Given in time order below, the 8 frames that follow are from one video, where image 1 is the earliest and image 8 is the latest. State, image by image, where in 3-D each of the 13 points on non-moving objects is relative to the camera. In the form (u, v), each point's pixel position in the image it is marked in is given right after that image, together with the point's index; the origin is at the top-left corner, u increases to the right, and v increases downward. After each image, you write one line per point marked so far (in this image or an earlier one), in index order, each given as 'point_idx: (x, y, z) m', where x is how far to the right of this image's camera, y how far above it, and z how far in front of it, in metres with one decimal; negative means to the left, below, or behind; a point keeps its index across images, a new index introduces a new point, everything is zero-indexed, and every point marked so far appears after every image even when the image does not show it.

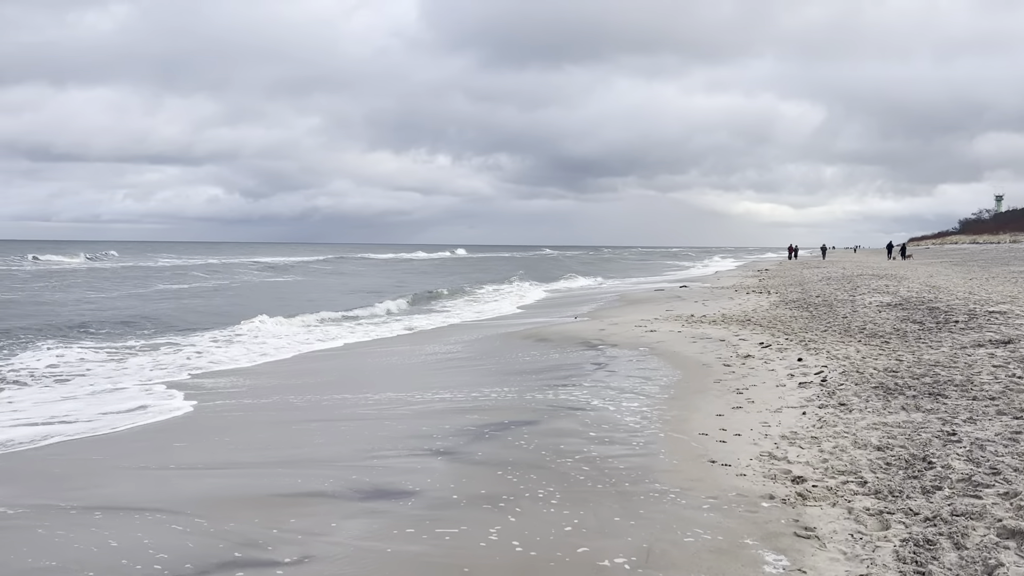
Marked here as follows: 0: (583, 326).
0: (+1.3, -0.7, +14.9) m
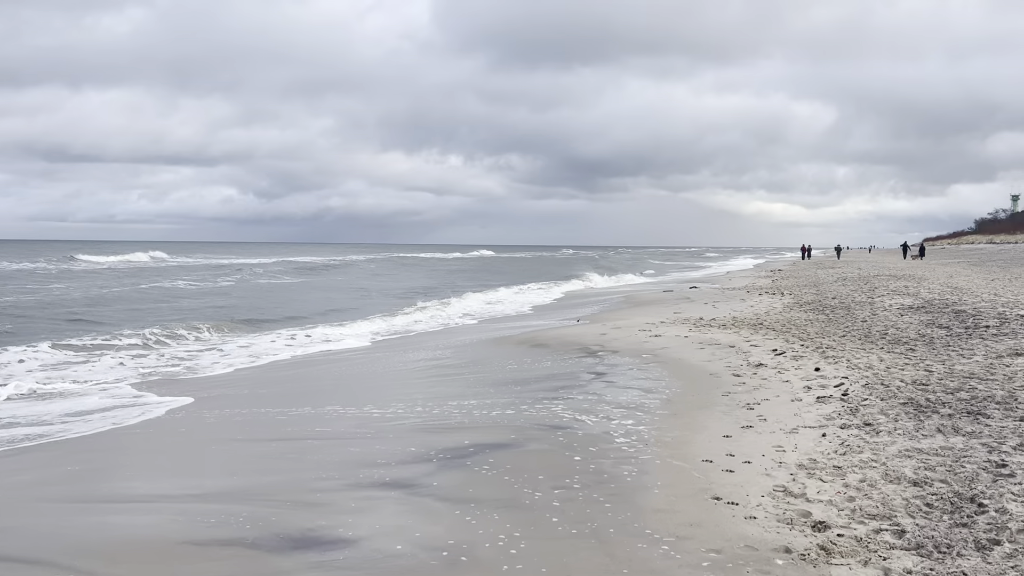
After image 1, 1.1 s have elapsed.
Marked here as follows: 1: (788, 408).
0: (+1.2, -0.7, +14.0) m
1: (+2.5, -1.1, +7.6) m
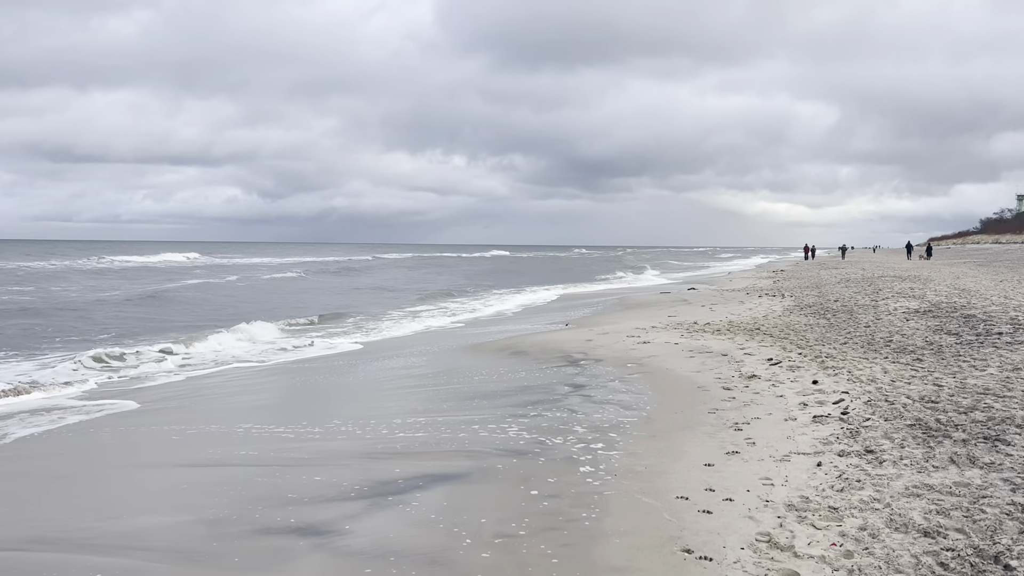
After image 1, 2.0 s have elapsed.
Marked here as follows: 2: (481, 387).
0: (+0.9, -0.8, +13.1) m
1: (+2.2, -1.2, +6.8) m
2: (-0.4, -1.1, +9.4) m
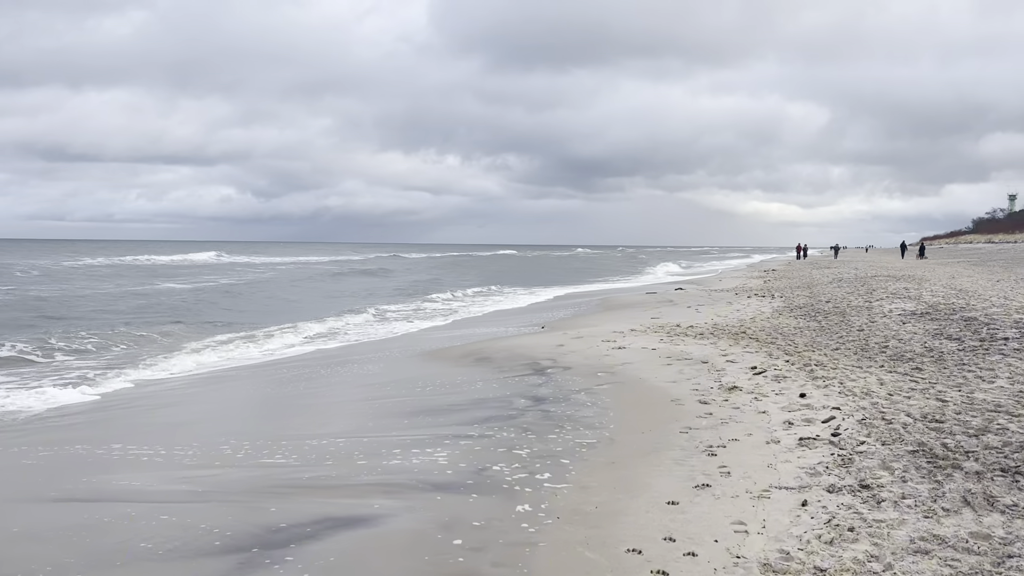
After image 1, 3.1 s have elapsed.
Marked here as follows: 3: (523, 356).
0: (+0.4, -0.8, +12.2) m
1: (+1.7, -1.2, +5.8) m
2: (-0.8, -1.1, +8.4) m
3: (+0.1, -0.9, +11.0) m
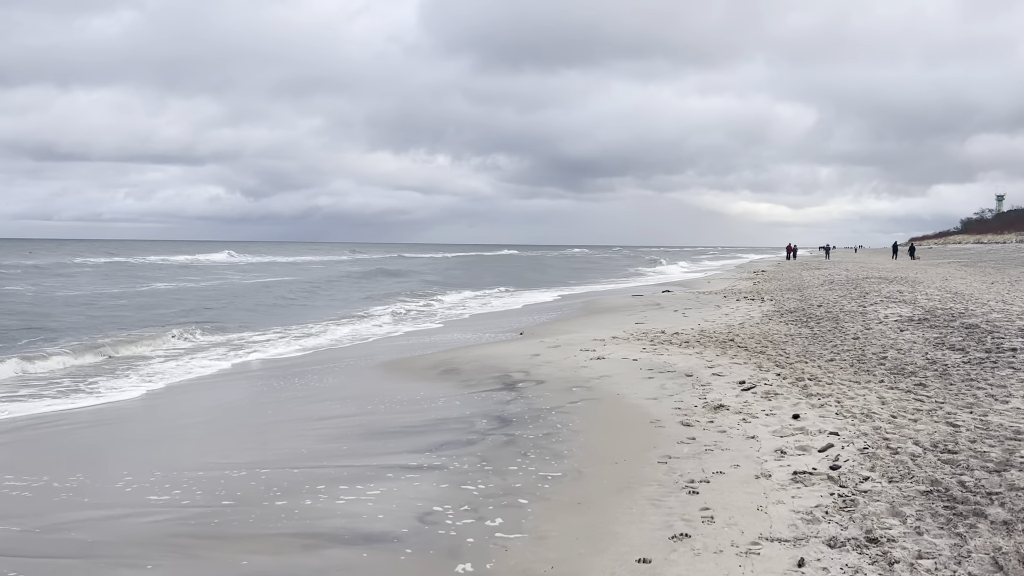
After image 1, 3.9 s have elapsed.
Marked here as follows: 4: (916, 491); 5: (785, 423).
0: (0.0, -0.9, +11.4) m
1: (+1.4, -1.3, +5.0) m
2: (-1.2, -1.2, +7.6) m
3: (-0.2, -1.0, +10.2) m
4: (+2.3, -1.2, +4.7) m
5: (+2.2, -1.1, +6.7) m
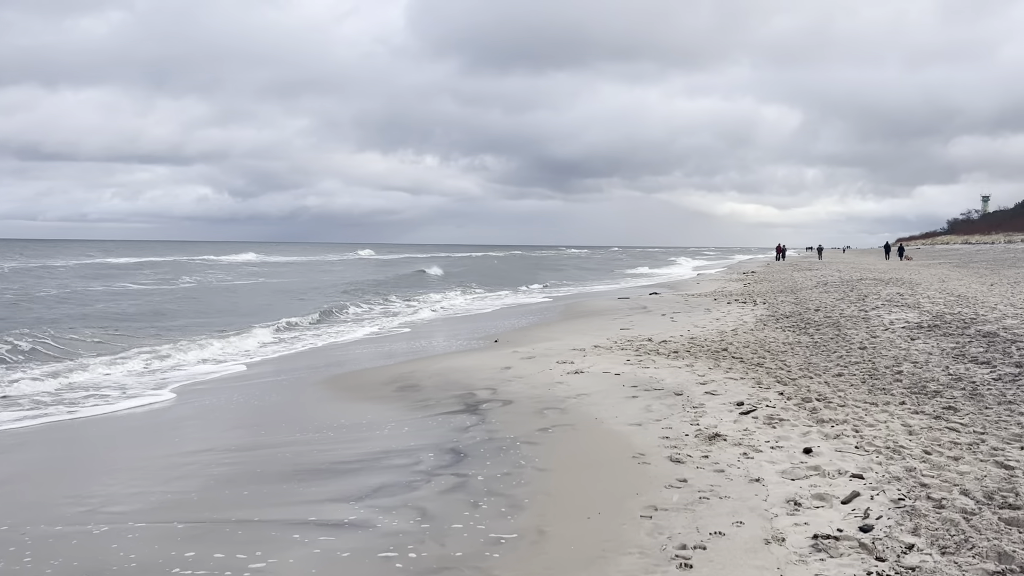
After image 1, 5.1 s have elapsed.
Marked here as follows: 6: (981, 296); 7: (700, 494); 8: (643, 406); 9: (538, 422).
0: (-0.4, -0.9, +10.1) m
1: (+1.1, -1.3, +3.8) m
2: (-1.5, -1.3, +6.4) m
3: (-0.6, -1.0, +9.0) m
4: (+2.0, -1.2, +3.6) m
5: (+1.9, -1.1, +5.5) m
6: (+11.2, -0.2, +19.7) m
7: (+1.1, -1.2, +5.0) m
8: (+1.2, -1.1, +7.6) m
9: (+0.2, -1.2, +7.2) m
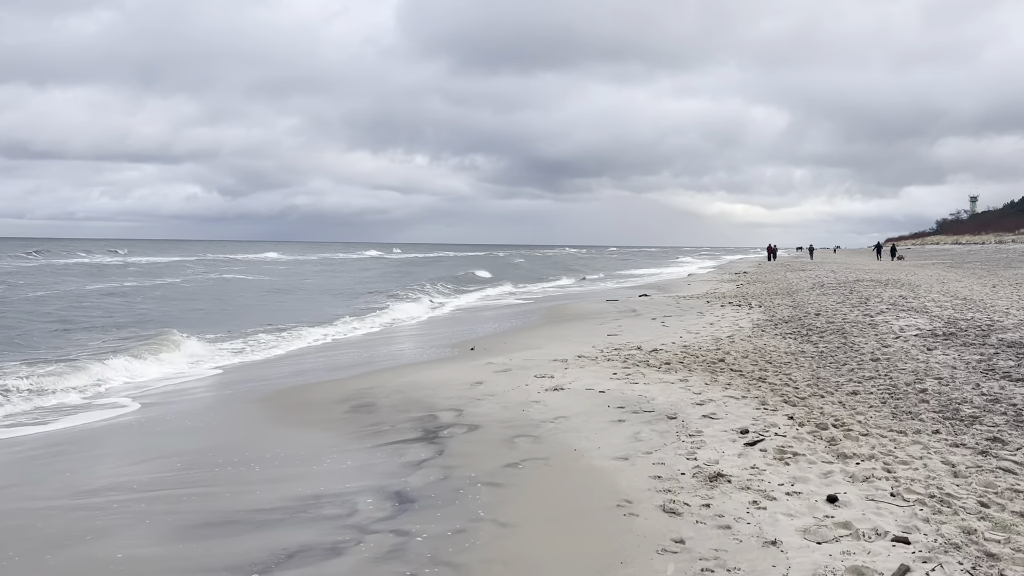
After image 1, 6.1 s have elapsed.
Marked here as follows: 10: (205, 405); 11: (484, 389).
0: (-0.7, -1.0, +9.0) m
1: (+0.9, -1.4, +2.7) m
2: (-1.8, -1.3, +5.2) m
3: (-0.9, -1.1, +7.9) m
4: (+1.8, -1.3, +2.5) m
5: (+1.6, -1.2, +4.4) m
6: (+10.8, -0.2, +18.8) m
7: (+0.9, -1.3, +3.9) m
8: (+0.9, -1.1, +6.4) m
9: (0.0, -1.2, +6.1) m
10: (-3.3, -1.3, +8.9) m
11: (-0.3, -1.0, +8.4) m
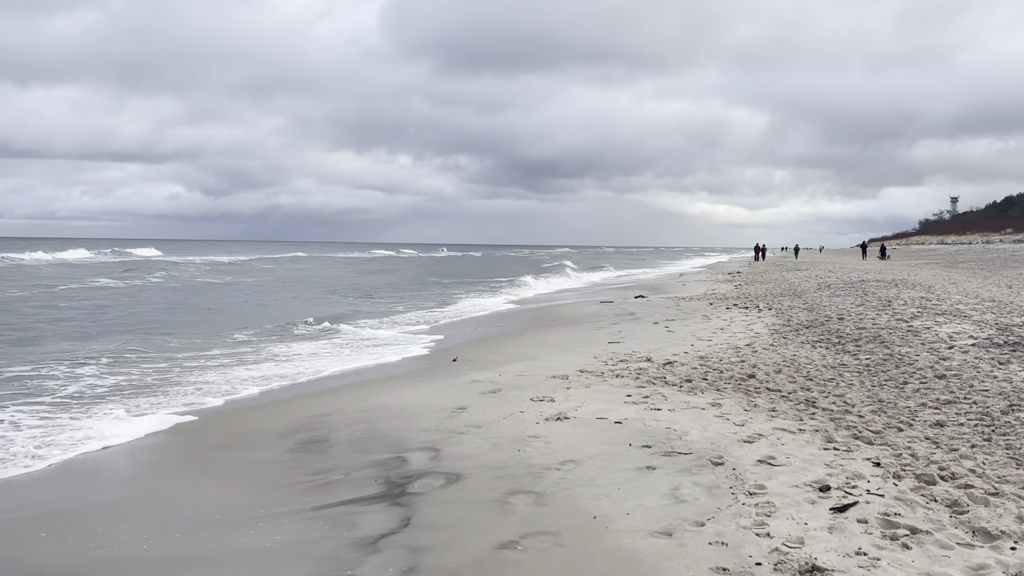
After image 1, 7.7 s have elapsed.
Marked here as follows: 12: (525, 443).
0: (-0.8, -1.0, +7.3) m
1: (+1.0, -1.4, +1.0) m
2: (-1.8, -1.3, +3.5) m
3: (-0.9, -1.1, +6.1) m
4: (+1.8, -1.3, +0.8) m
5: (+1.6, -1.2, +2.7) m
6: (+10.5, -0.3, +17.2) m
7: (+0.9, -1.3, +2.2) m
8: (+0.9, -1.2, +4.7) m
9: (-0.1, -1.2, +4.3) m
10: (-3.4, -1.3, +7.1) m
11: (-0.4, -1.0, +6.7) m
12: (+0.1, -1.1, +5.9) m
